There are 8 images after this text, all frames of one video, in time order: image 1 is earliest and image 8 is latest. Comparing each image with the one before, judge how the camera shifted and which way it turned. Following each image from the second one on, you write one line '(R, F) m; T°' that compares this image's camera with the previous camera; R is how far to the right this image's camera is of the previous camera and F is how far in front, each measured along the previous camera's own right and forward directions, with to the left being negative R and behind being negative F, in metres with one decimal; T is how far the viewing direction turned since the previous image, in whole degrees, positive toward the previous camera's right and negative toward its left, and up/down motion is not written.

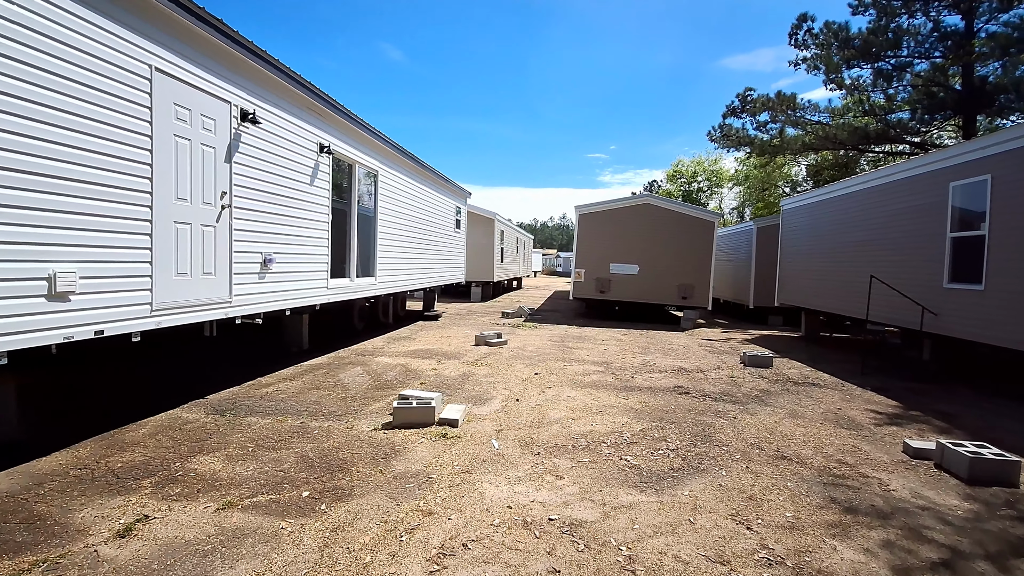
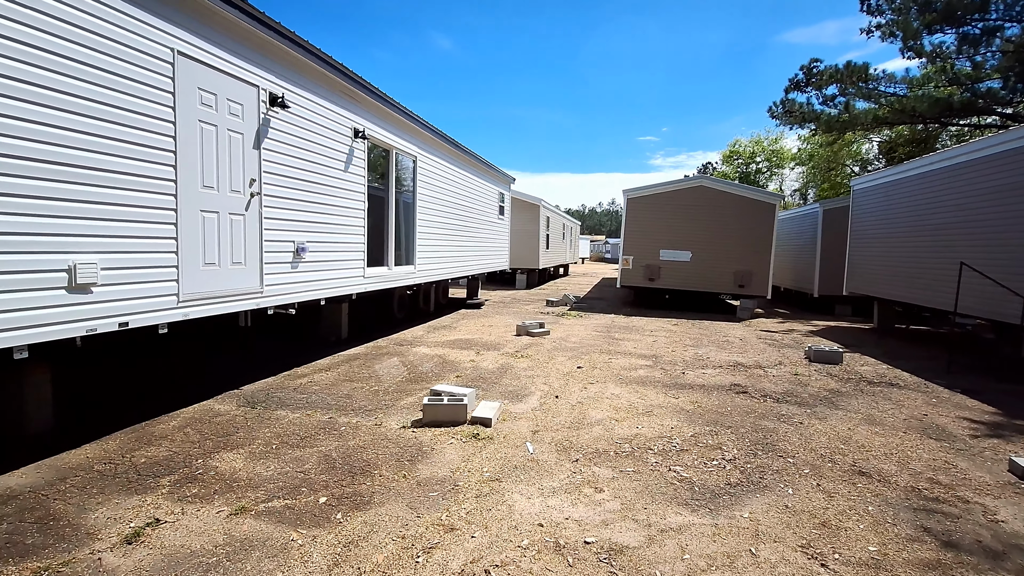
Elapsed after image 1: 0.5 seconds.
(+0.1, +0.3) m; -5°
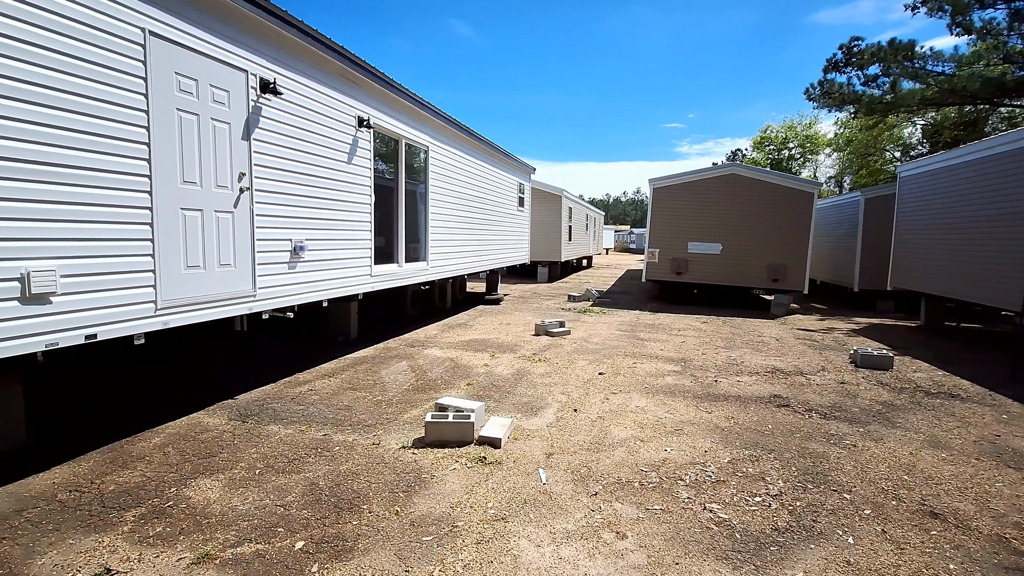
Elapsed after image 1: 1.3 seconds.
(+0.1, +0.4) m; -3°
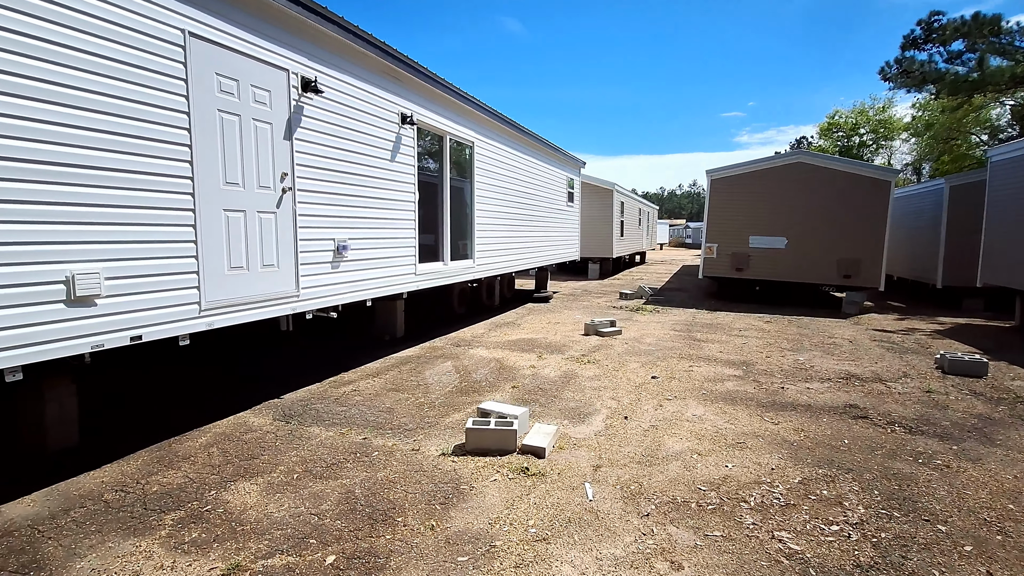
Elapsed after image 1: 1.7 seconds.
(0.0, +0.2) m; -6°
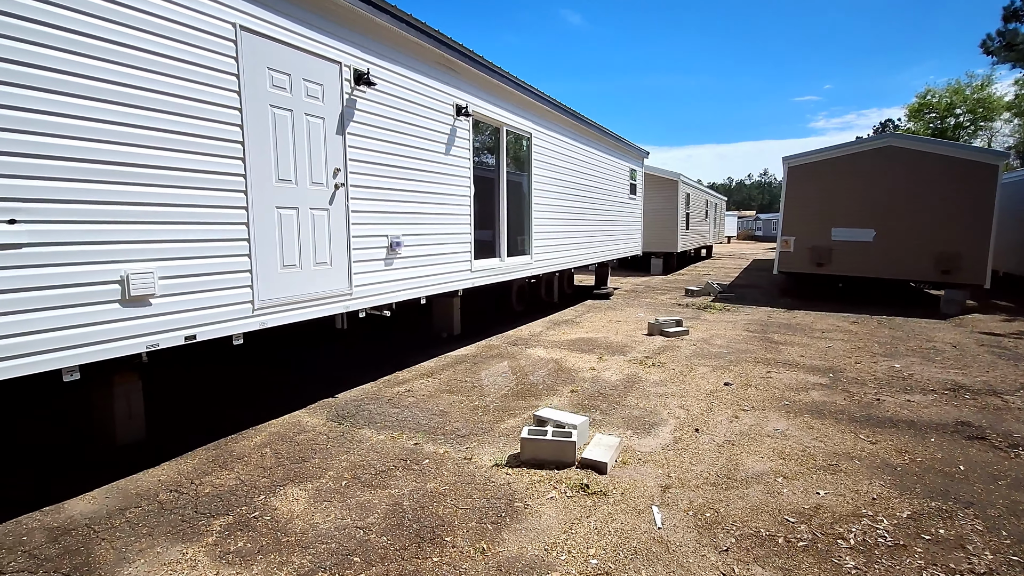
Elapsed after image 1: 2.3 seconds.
(0.0, +0.3) m; -7°
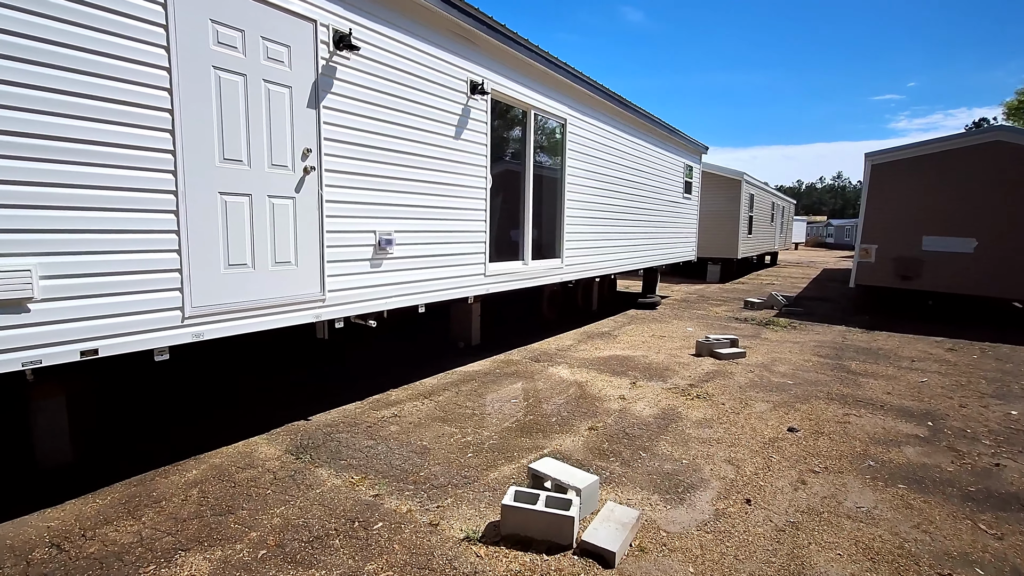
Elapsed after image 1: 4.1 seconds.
(+0.3, +0.8) m; -6°
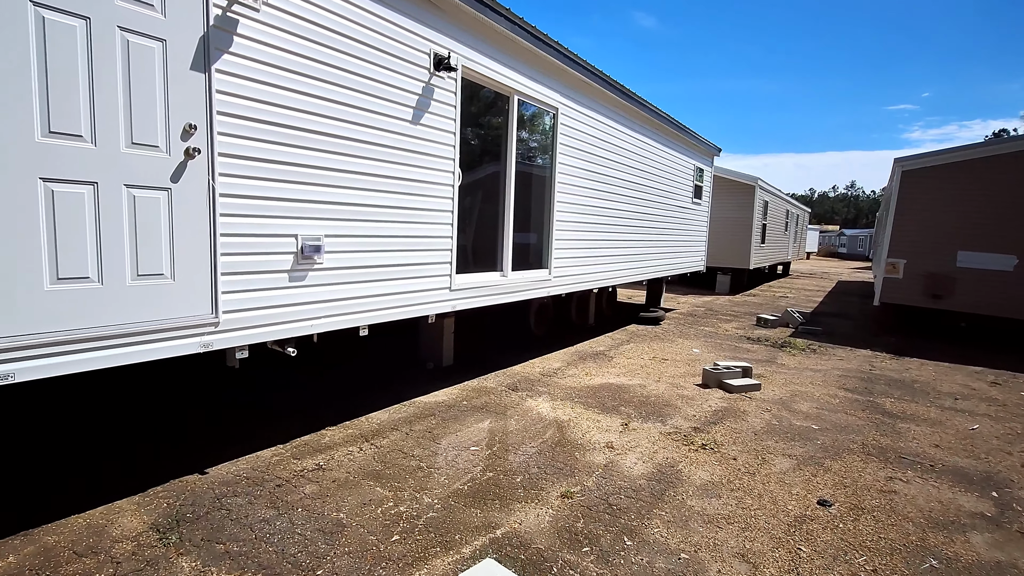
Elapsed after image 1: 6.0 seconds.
(+0.3, +0.8) m; -1°
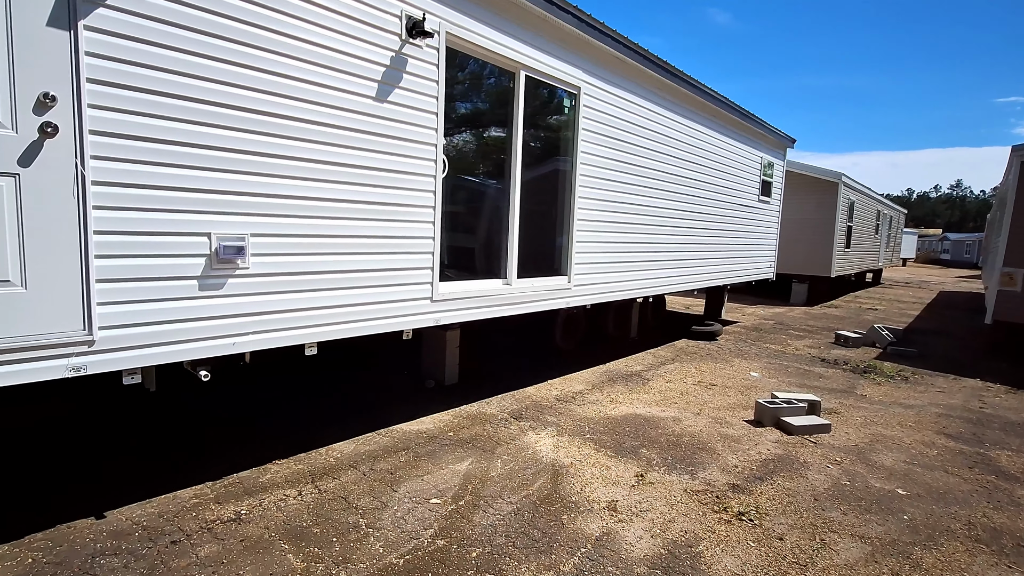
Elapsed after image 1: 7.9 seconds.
(+0.5, +0.7) m; -7°
